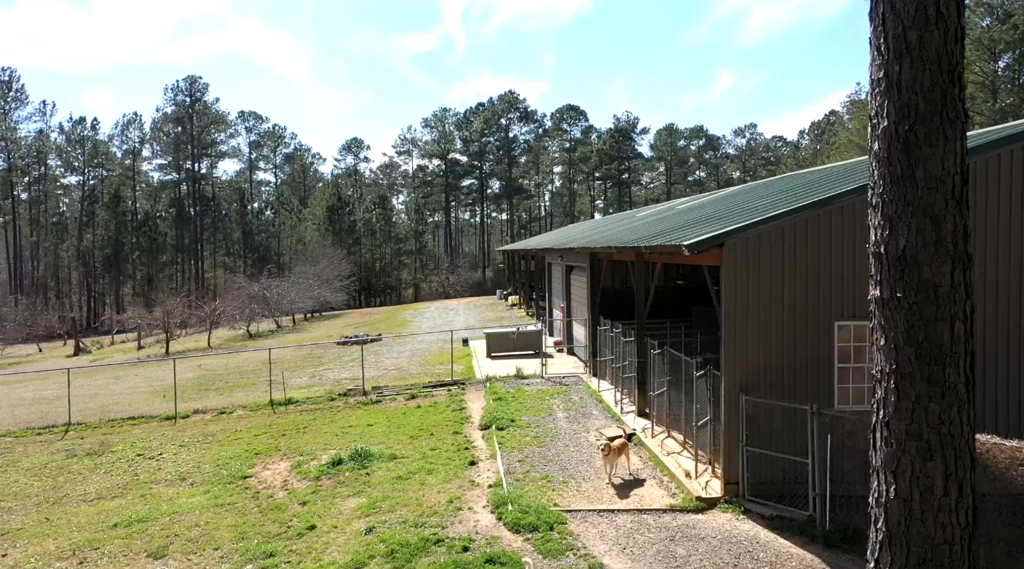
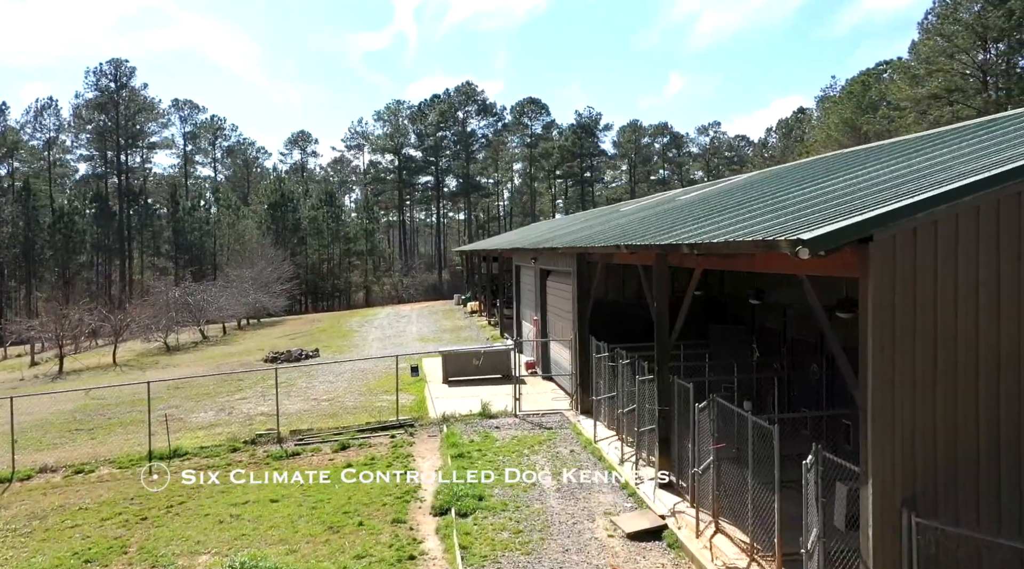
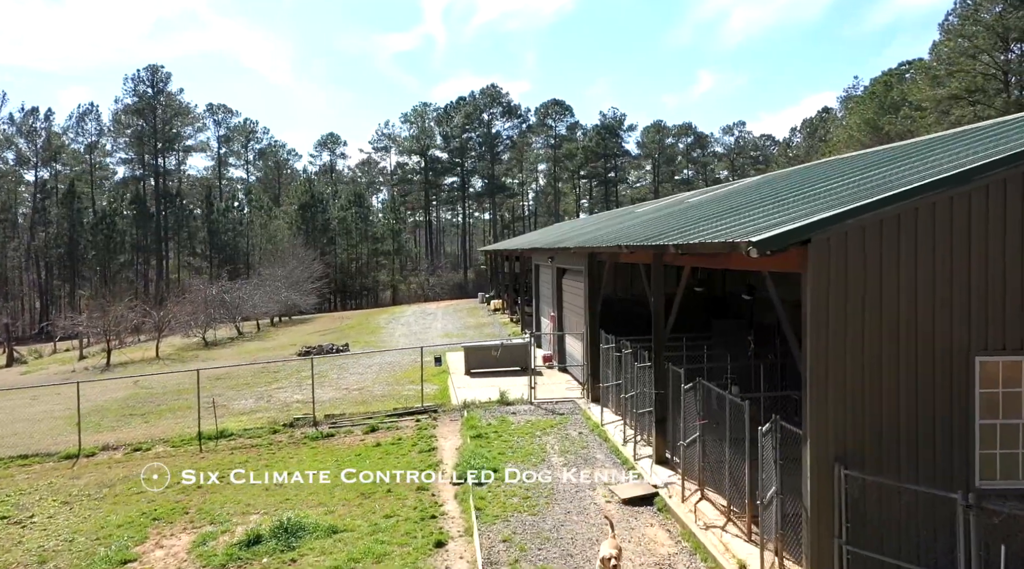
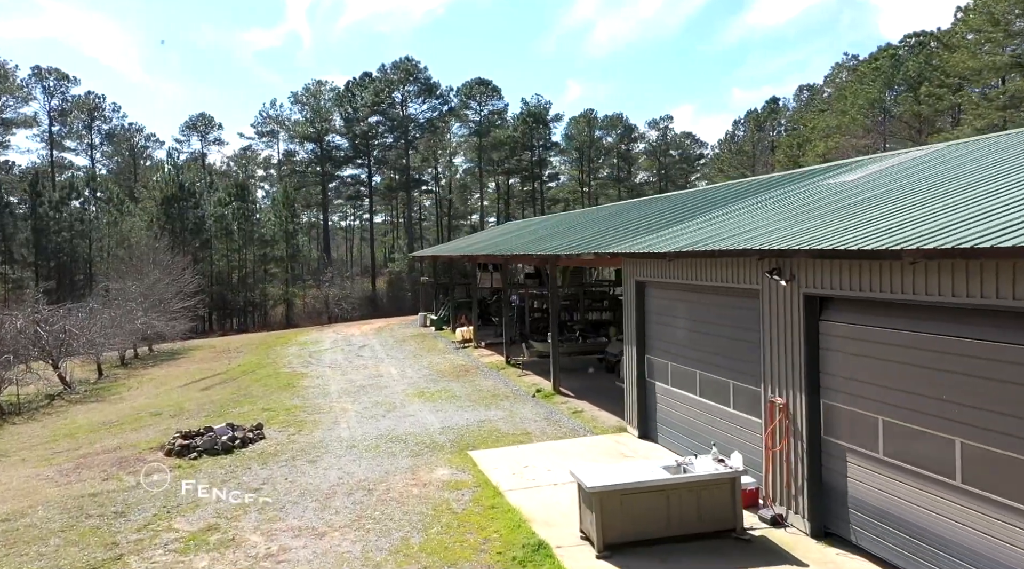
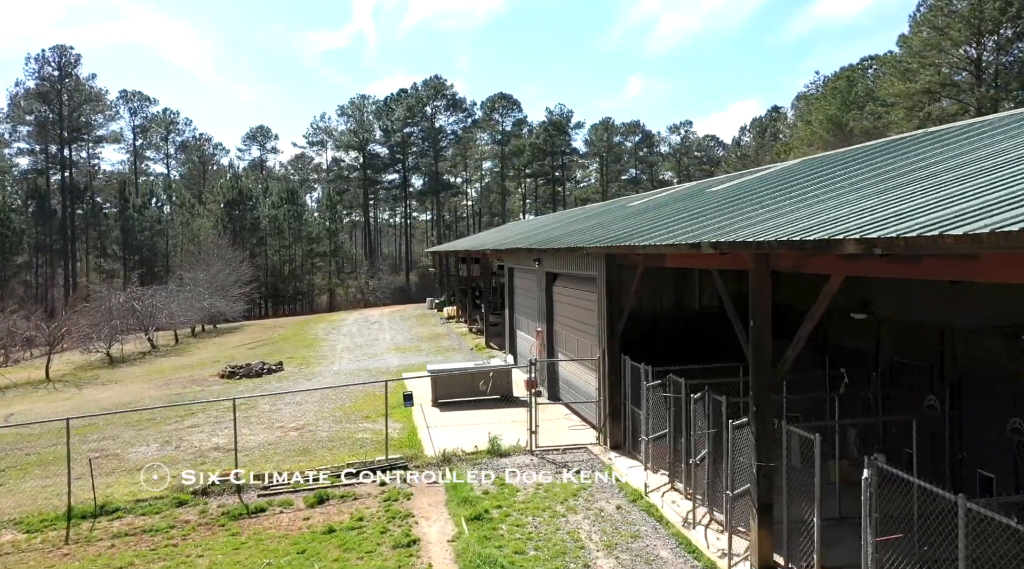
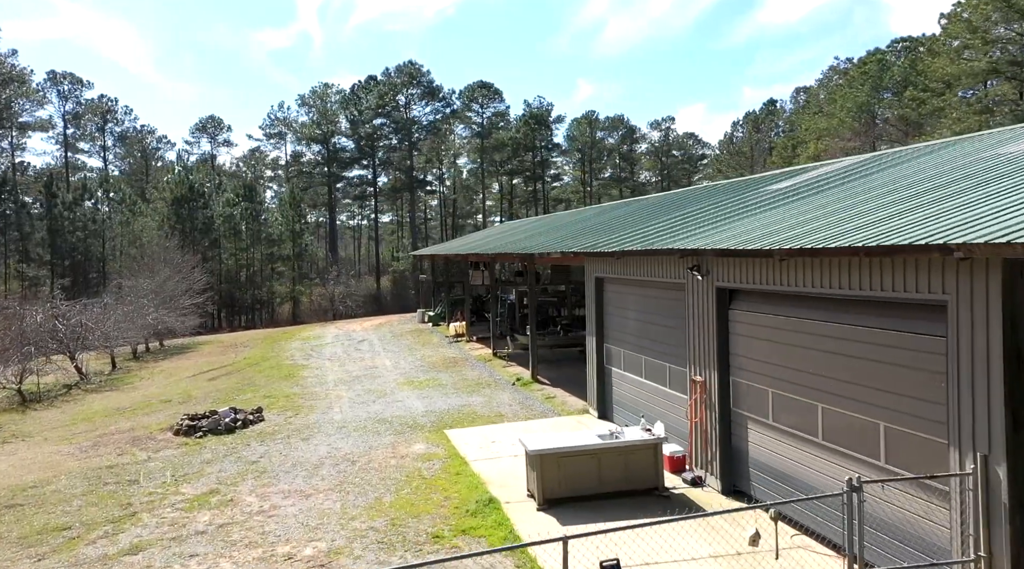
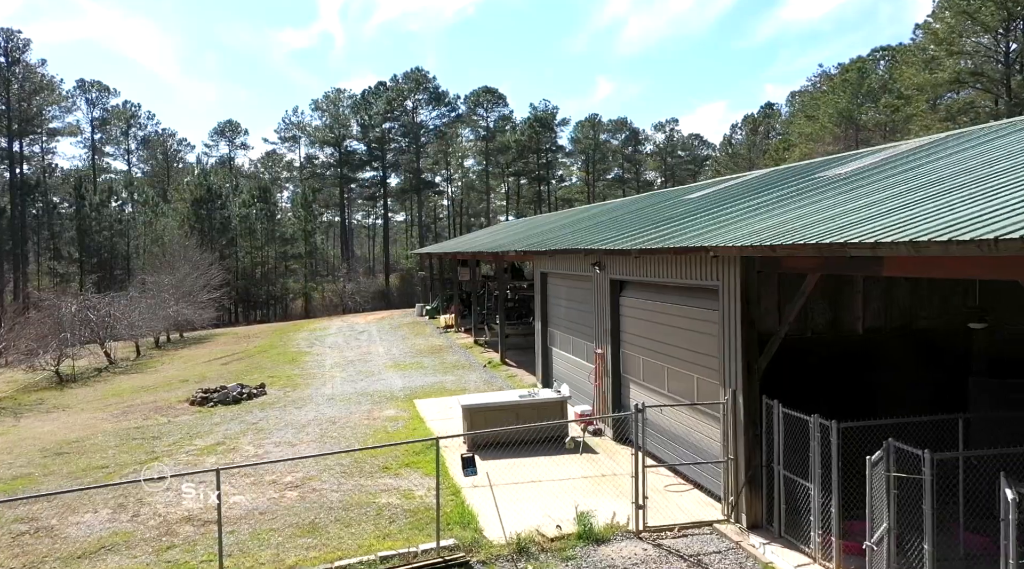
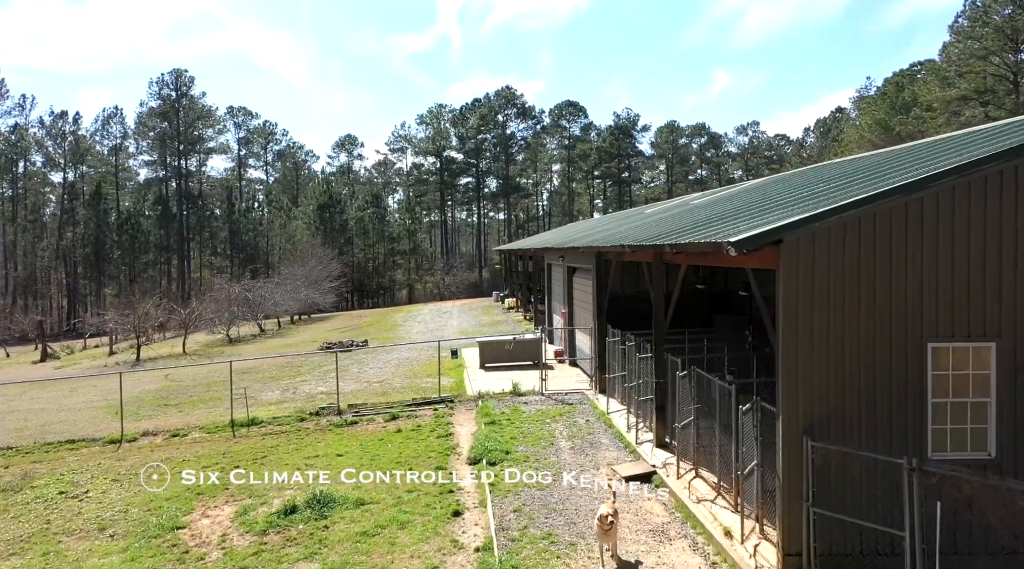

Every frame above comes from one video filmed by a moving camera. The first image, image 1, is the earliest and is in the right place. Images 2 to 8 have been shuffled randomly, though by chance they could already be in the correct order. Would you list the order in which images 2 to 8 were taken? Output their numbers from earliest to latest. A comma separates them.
8, 3, 2, 5, 7, 6, 4
